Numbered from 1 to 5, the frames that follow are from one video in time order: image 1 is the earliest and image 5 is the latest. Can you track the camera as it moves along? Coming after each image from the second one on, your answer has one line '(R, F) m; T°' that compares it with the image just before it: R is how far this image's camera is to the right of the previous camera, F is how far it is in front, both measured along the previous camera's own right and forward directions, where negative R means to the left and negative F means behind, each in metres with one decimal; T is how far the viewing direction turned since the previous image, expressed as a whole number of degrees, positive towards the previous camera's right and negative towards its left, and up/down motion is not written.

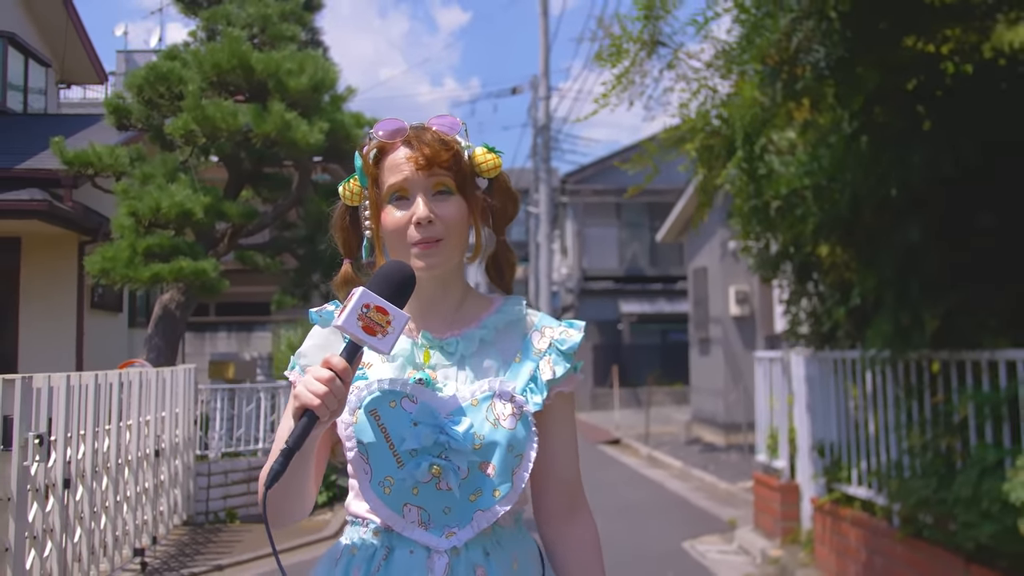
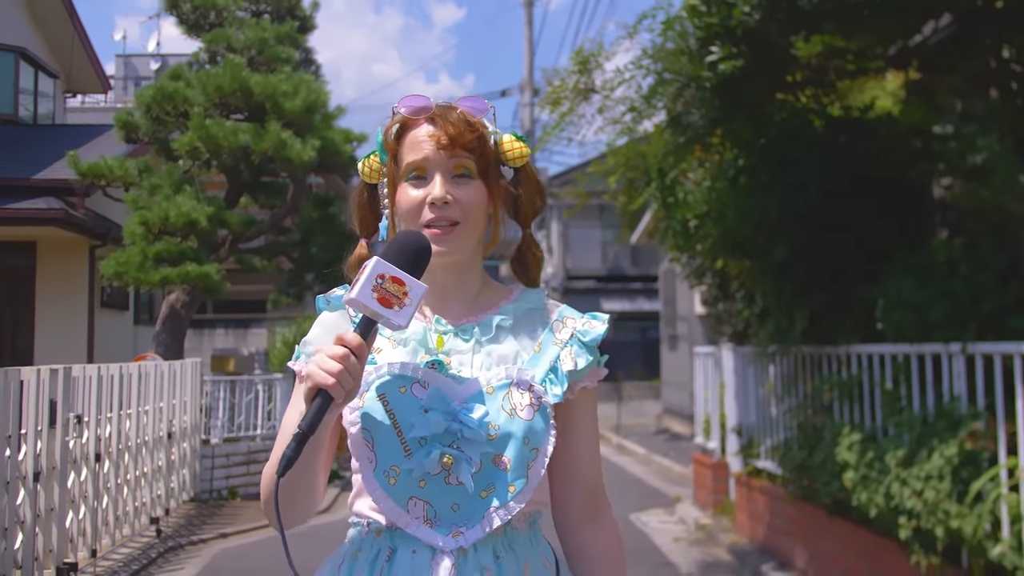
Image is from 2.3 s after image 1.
(+0.3, -1.1) m; 0°
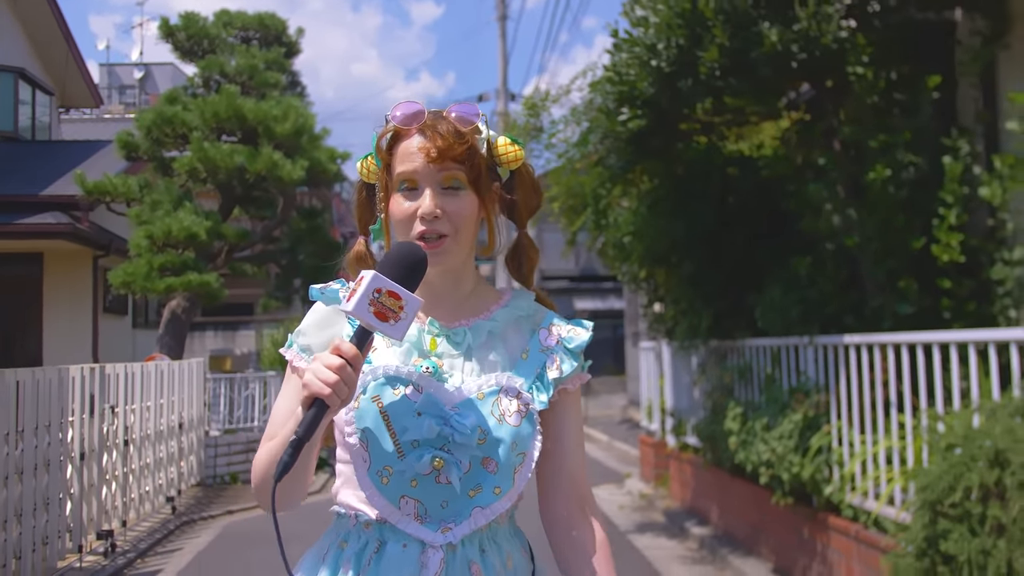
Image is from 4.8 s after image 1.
(+0.1, -1.3) m; +1°
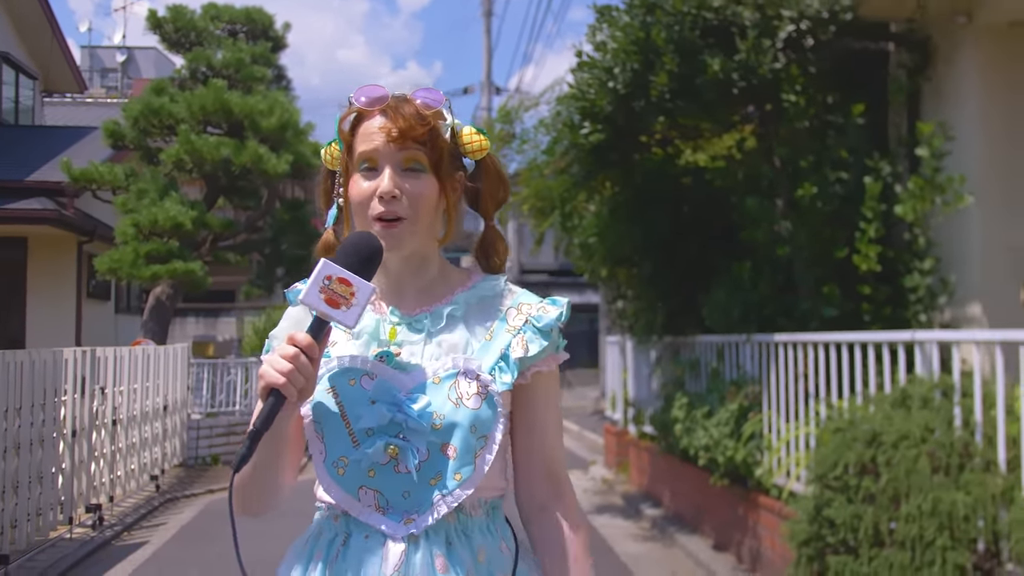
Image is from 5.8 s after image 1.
(+0.1, -0.6) m; +1°
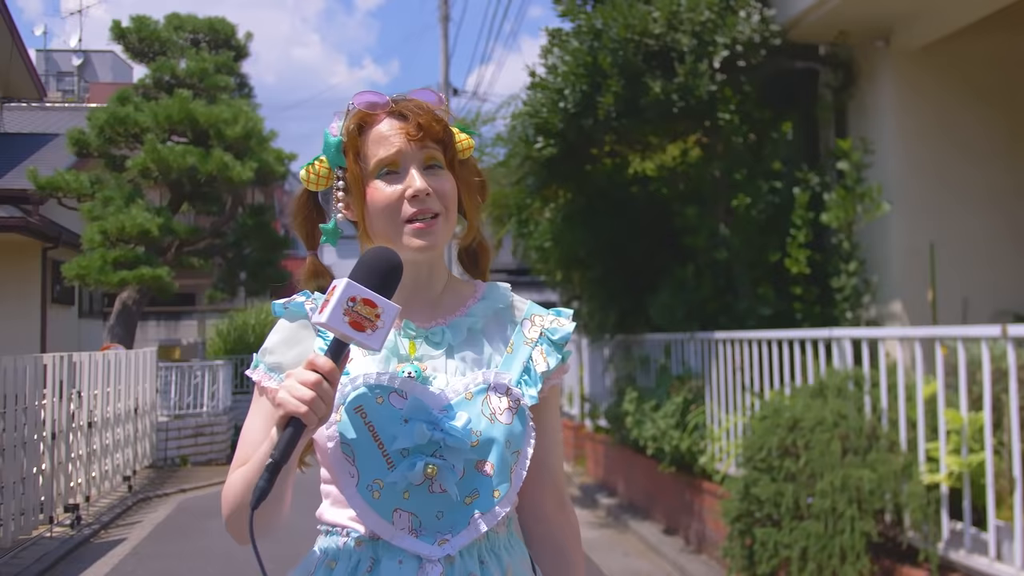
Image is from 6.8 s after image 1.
(0.0, -0.4) m; +3°
